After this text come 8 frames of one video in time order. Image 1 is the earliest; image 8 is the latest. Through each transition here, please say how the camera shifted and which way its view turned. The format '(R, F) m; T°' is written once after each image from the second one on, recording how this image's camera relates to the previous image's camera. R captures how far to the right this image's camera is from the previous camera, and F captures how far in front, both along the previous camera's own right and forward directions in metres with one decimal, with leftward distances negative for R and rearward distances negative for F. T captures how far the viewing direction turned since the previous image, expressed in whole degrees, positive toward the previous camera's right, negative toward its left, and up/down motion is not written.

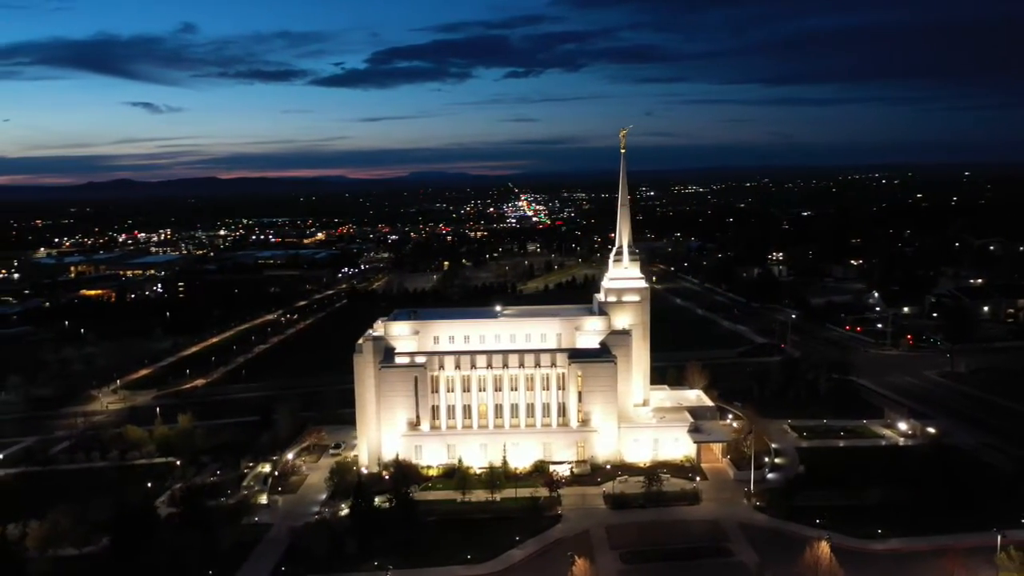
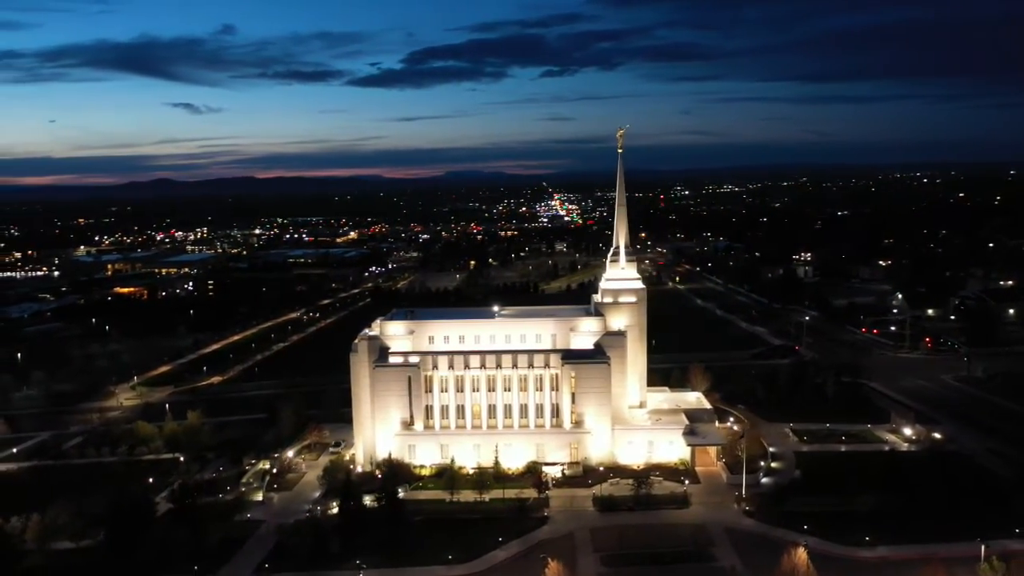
(+1.6, +0.1) m; -2°
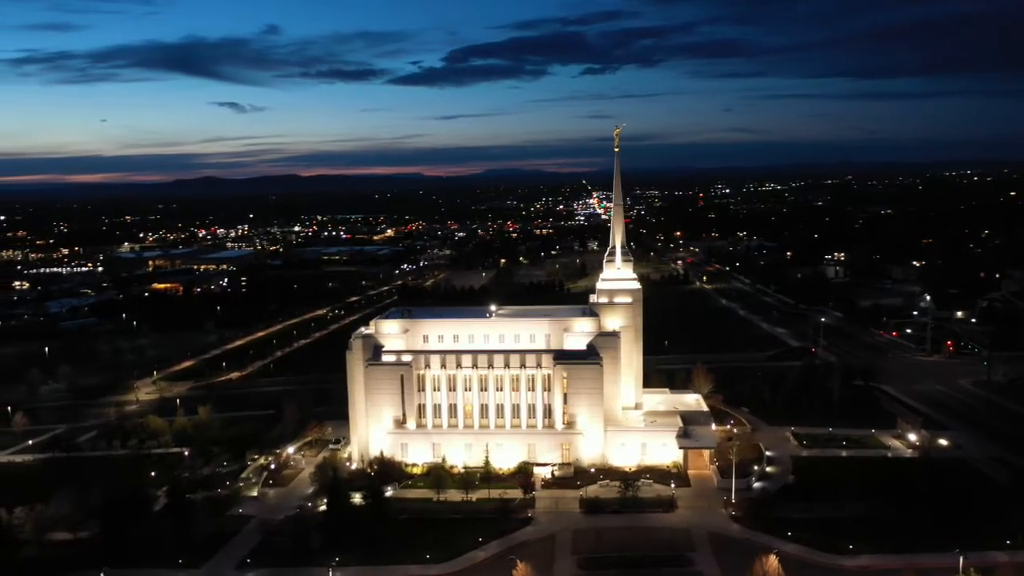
(+1.8, +0.2) m; -2°
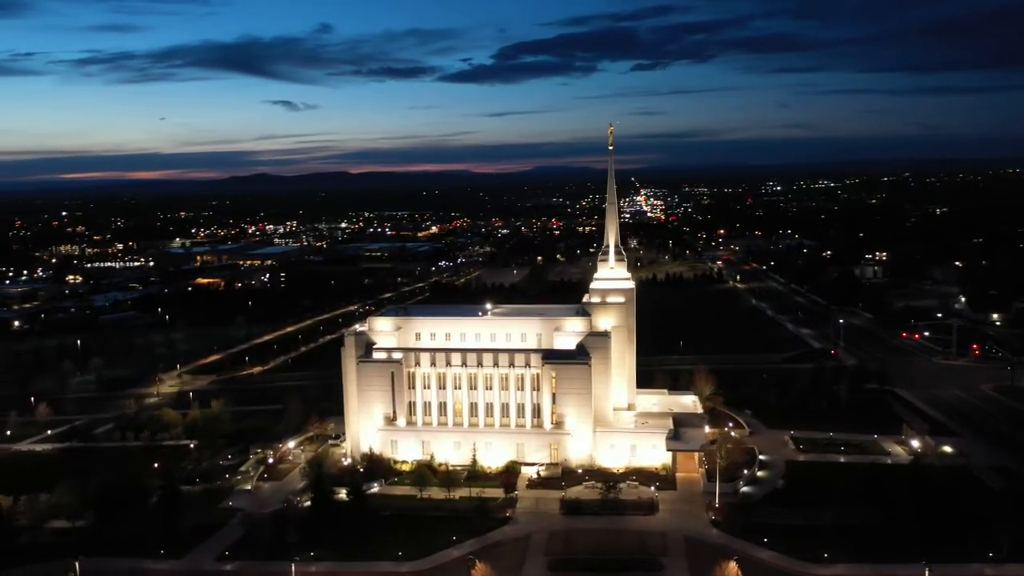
(+2.3, +0.2) m; -3°
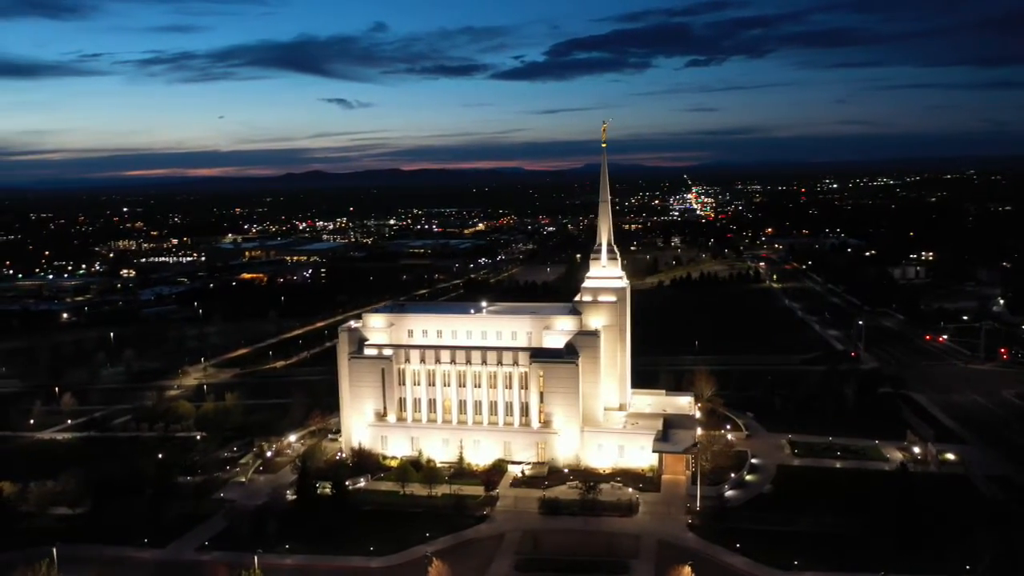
(+2.4, +0.1) m; -3°
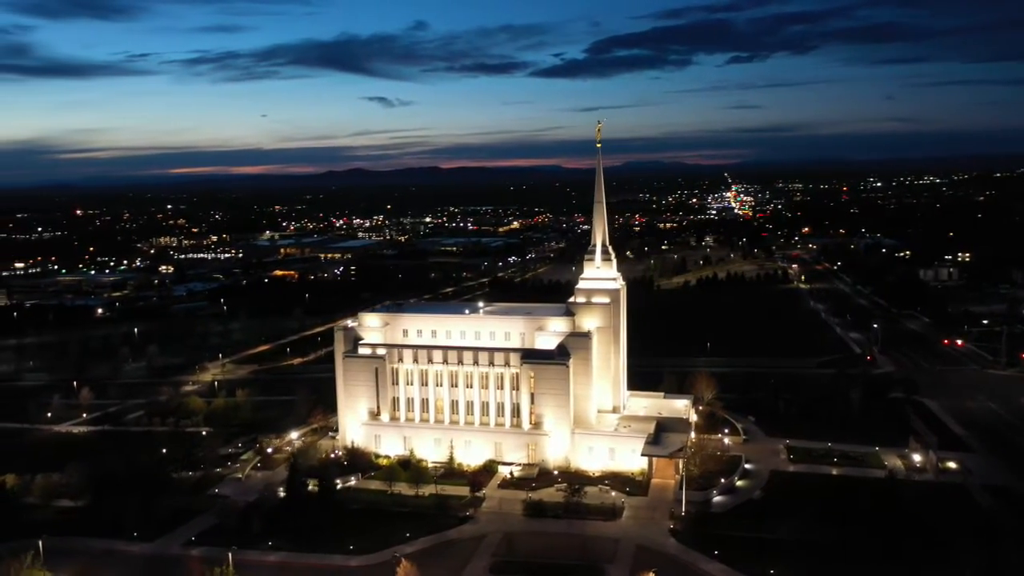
(+1.8, +0.1) m; -2°
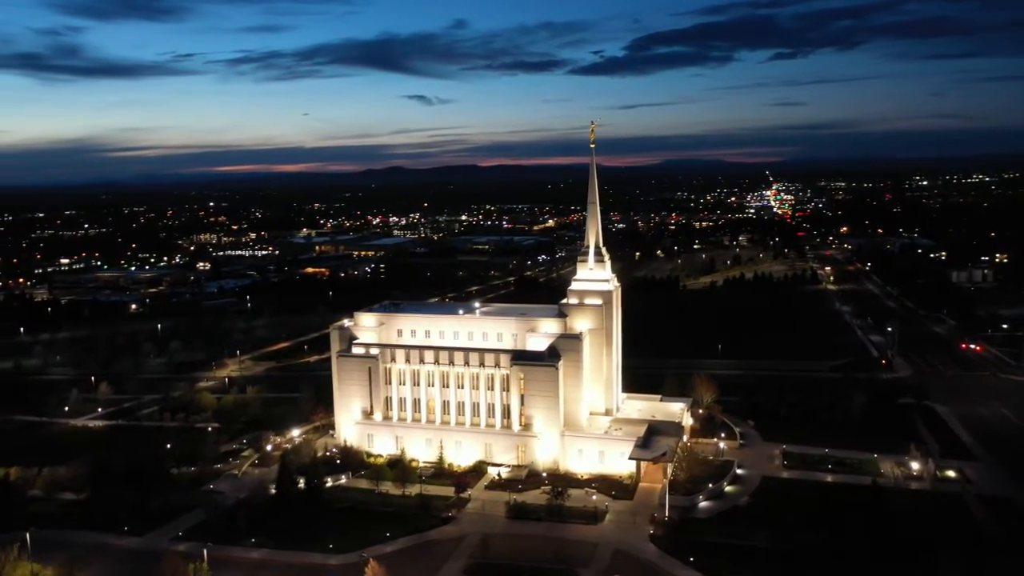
(+1.8, +0.1) m; -2°
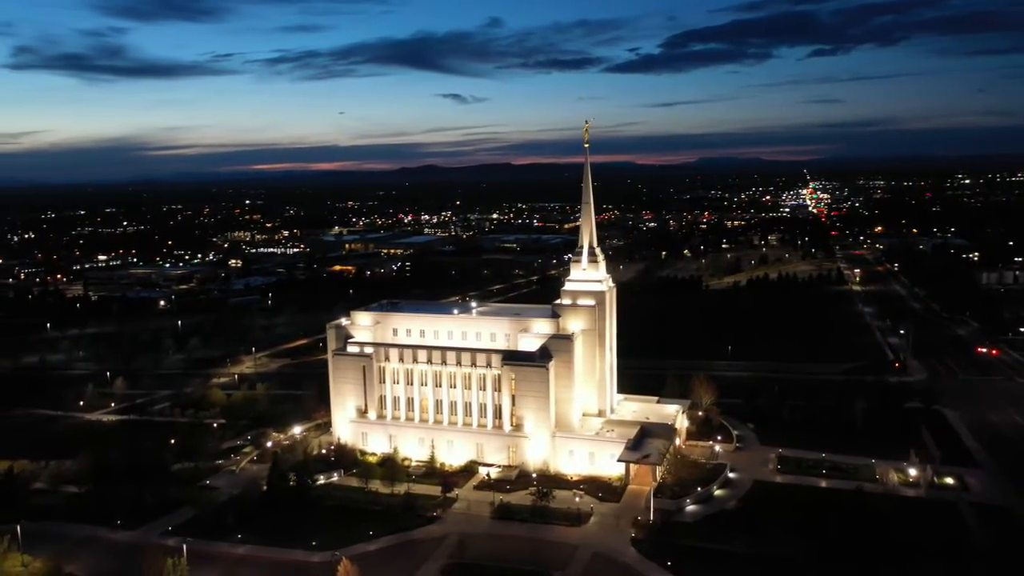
(+1.6, +0.1) m; -2°
